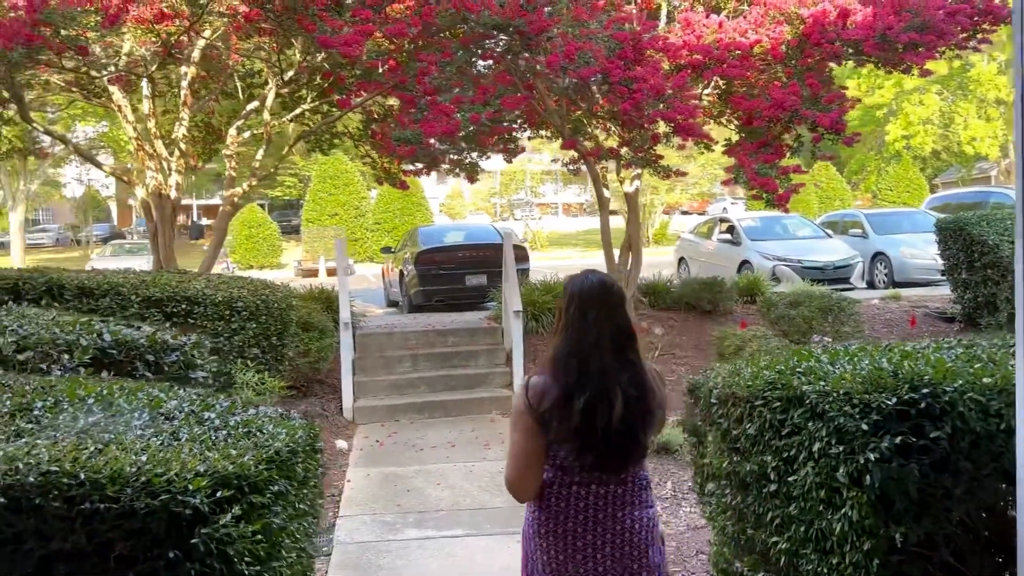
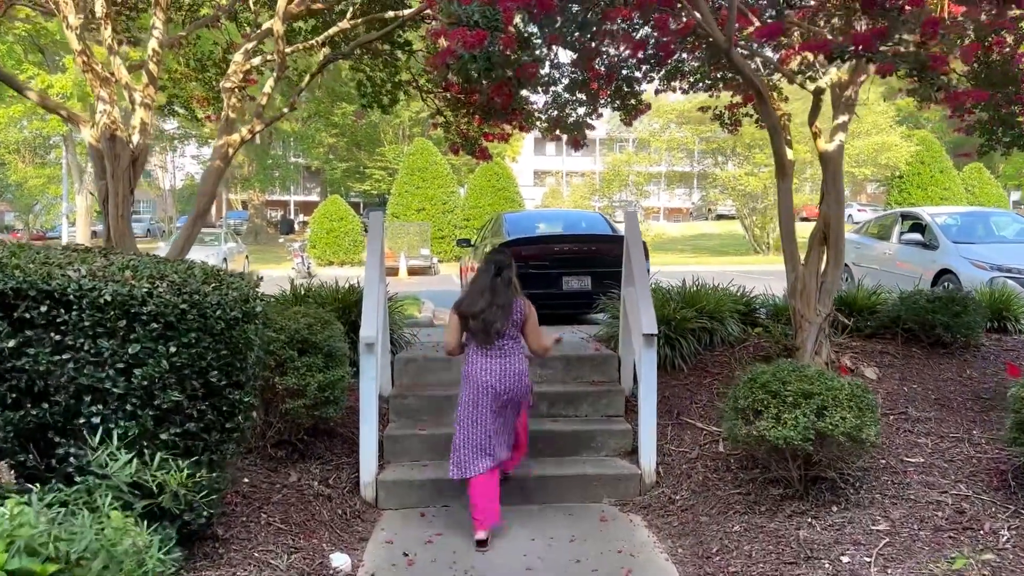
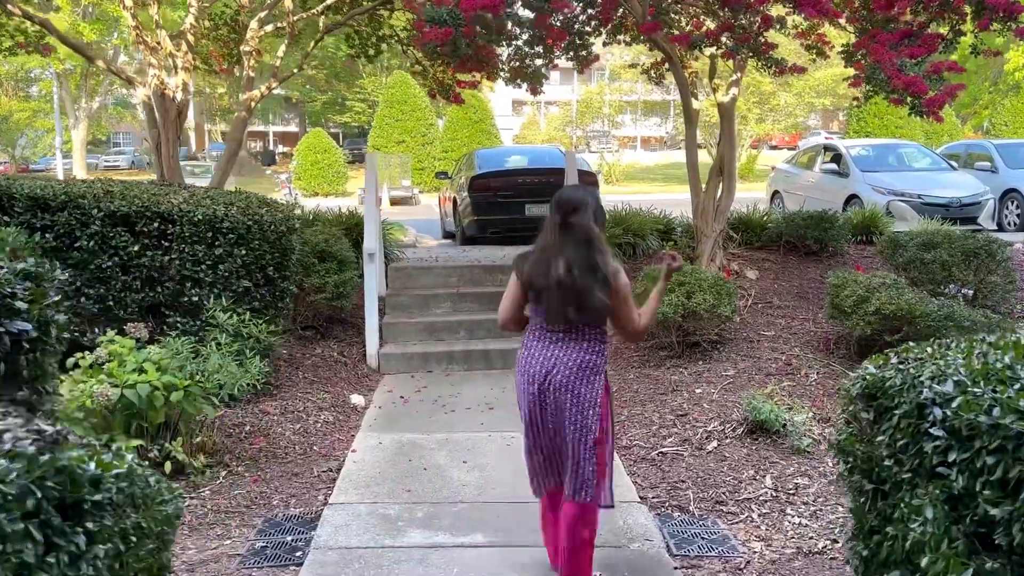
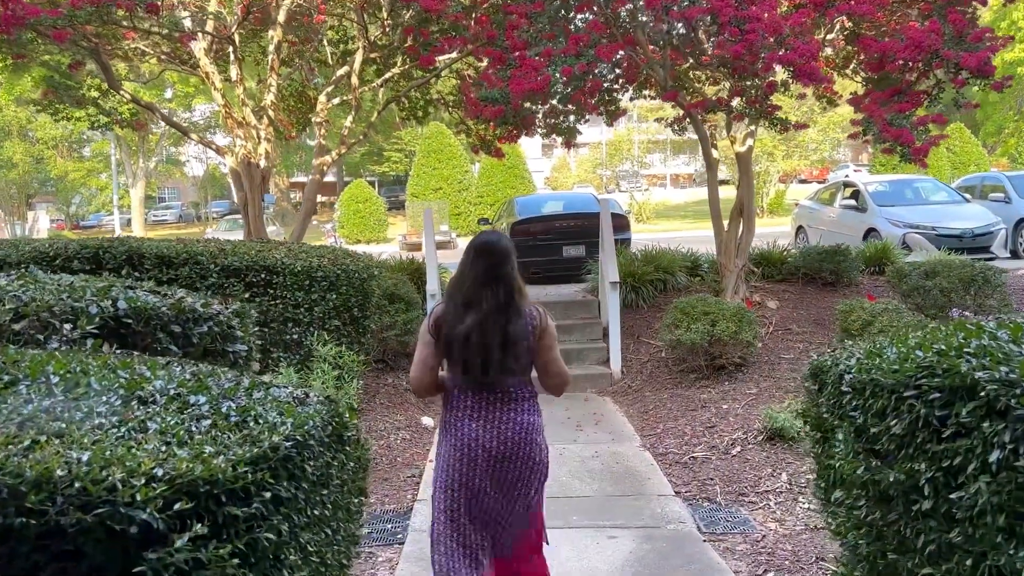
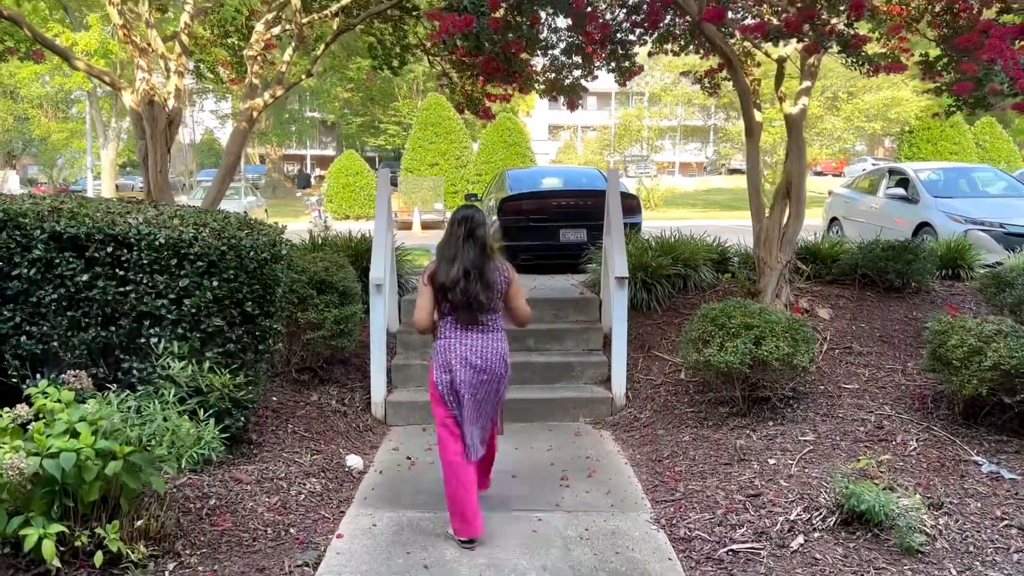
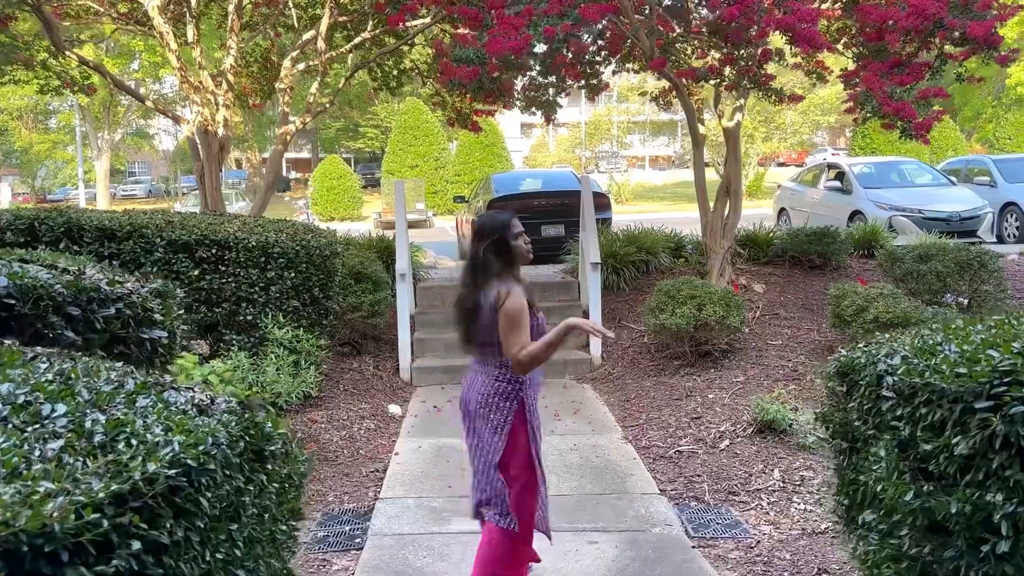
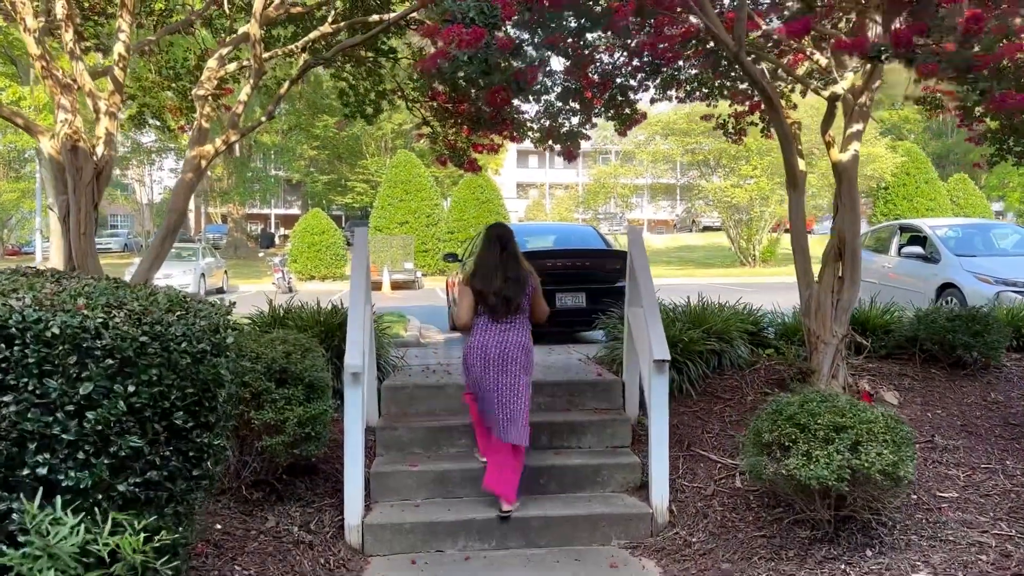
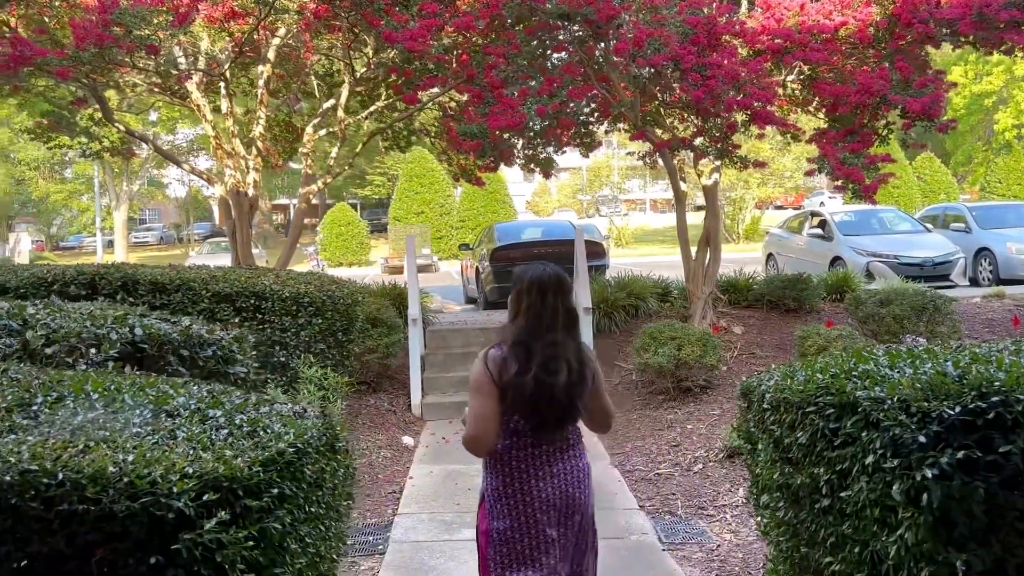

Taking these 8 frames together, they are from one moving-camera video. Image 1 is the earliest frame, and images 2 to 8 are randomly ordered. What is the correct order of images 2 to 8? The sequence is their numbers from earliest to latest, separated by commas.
8, 4, 6, 3, 5, 2, 7
